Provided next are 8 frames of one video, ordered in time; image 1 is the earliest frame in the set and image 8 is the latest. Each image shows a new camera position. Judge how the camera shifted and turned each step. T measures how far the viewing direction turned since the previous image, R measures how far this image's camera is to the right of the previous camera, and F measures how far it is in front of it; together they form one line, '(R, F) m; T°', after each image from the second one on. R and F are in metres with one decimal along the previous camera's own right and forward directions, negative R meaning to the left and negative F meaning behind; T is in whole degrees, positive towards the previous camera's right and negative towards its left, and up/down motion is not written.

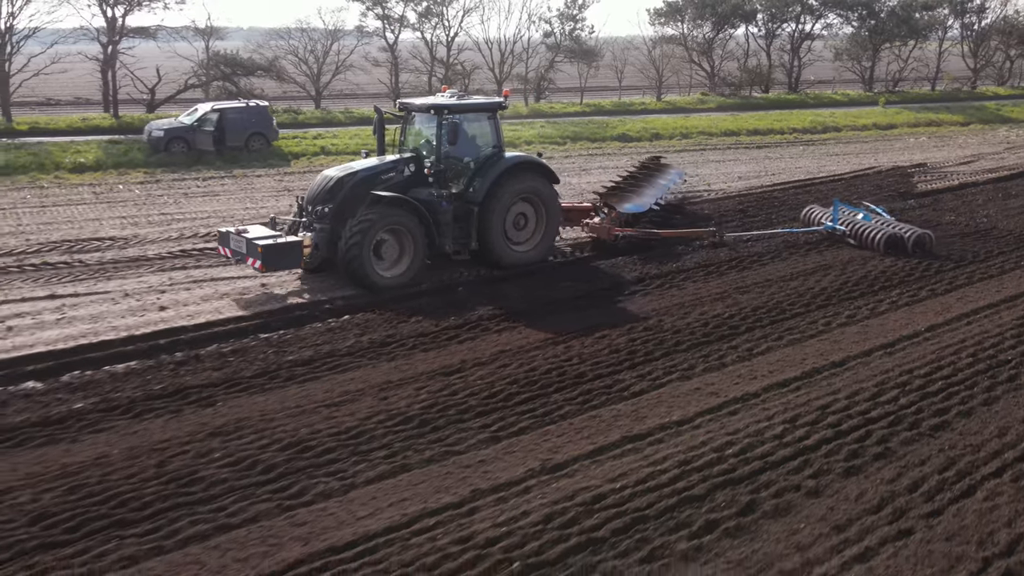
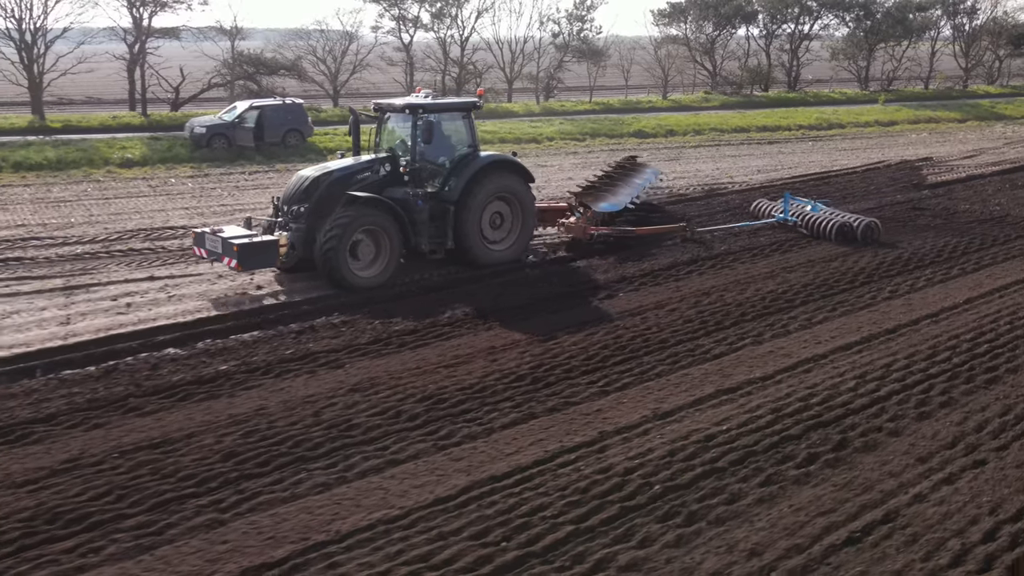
(-0.8, -0.8) m; +1°
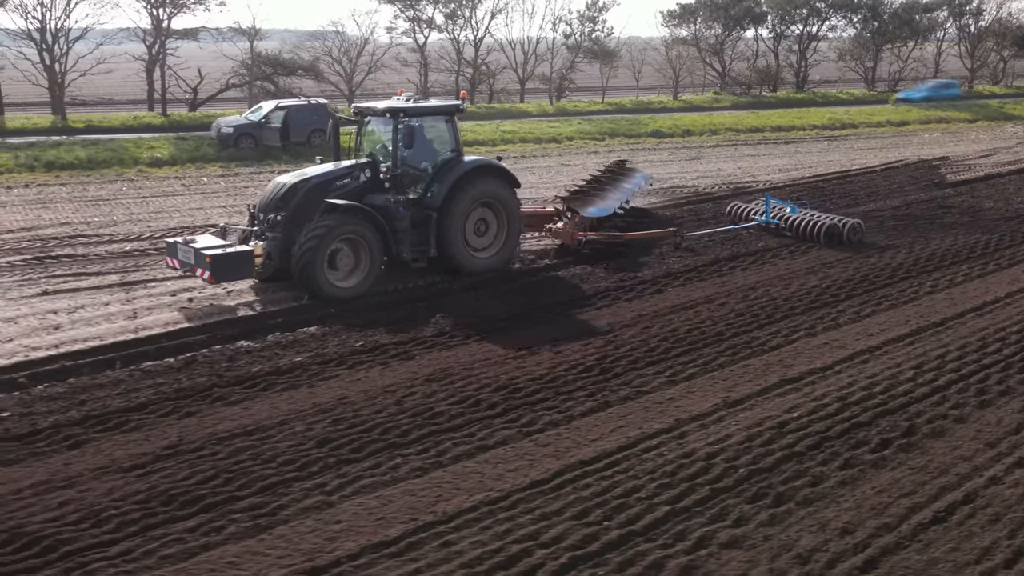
(-0.5, -0.2) m; 0°
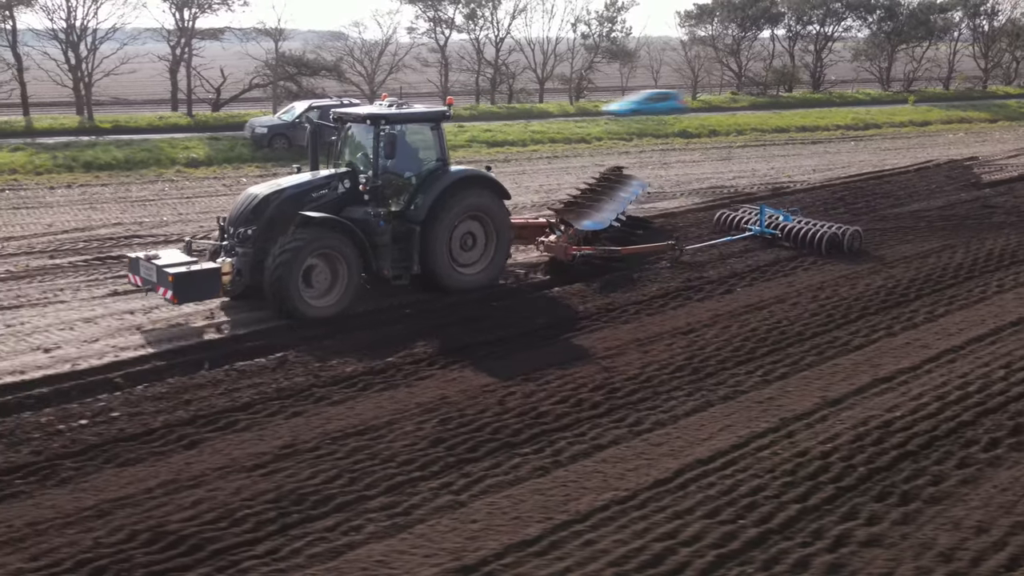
(-0.7, 0.0) m; 0°
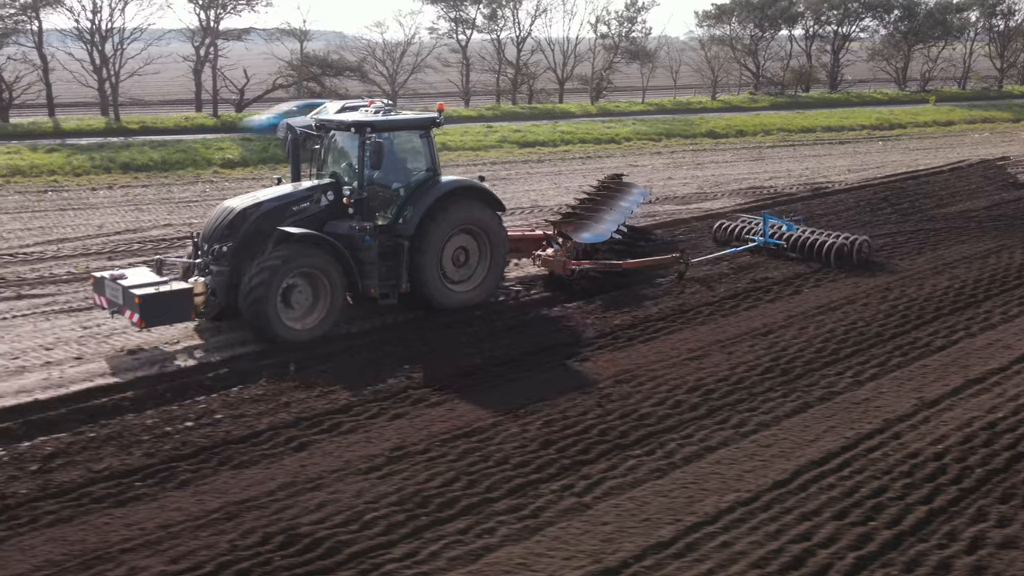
(-0.7, 0.0) m; 0°
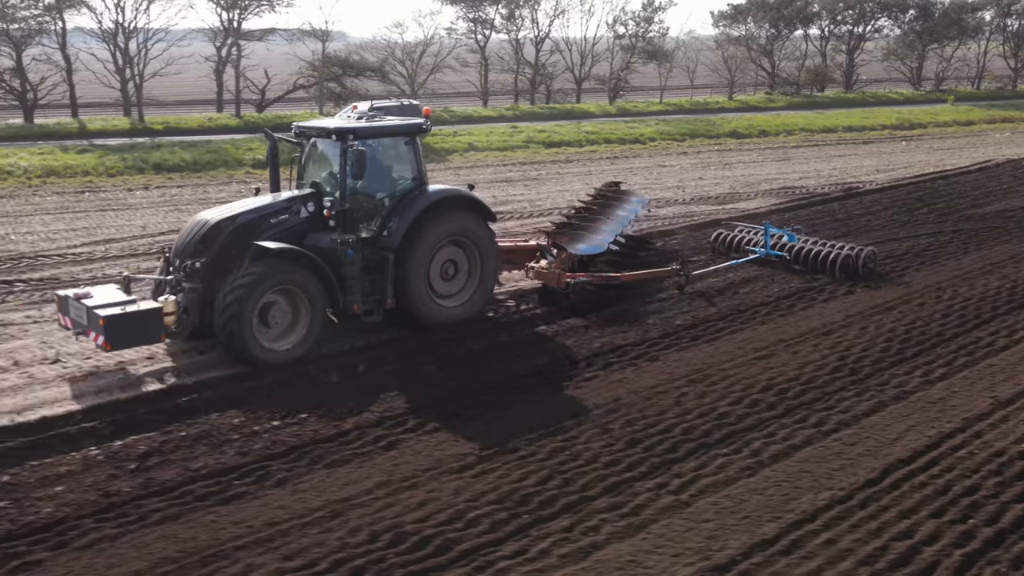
(-0.5, 0.0) m; 0°
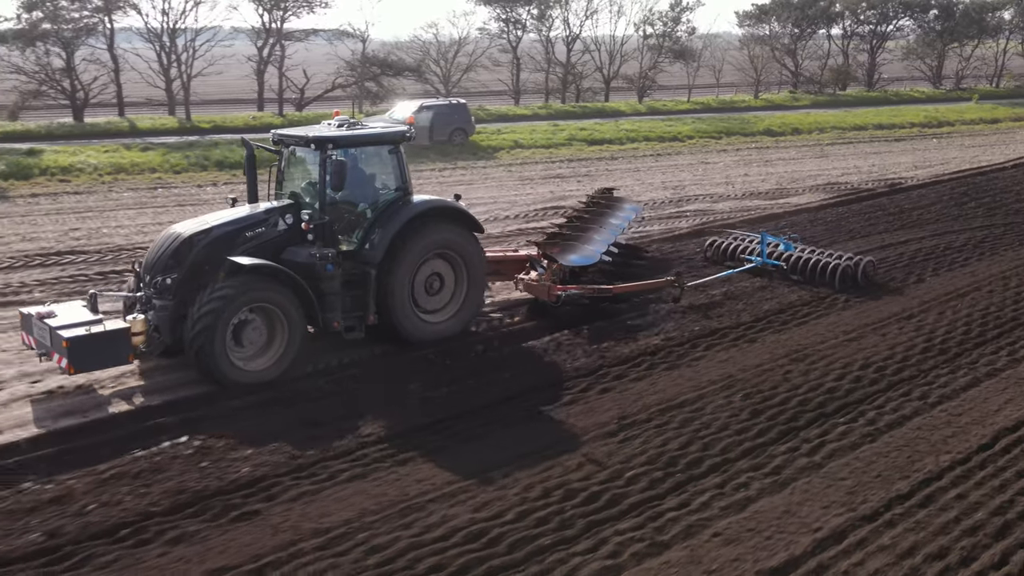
(-0.8, -0.5) m; 0°
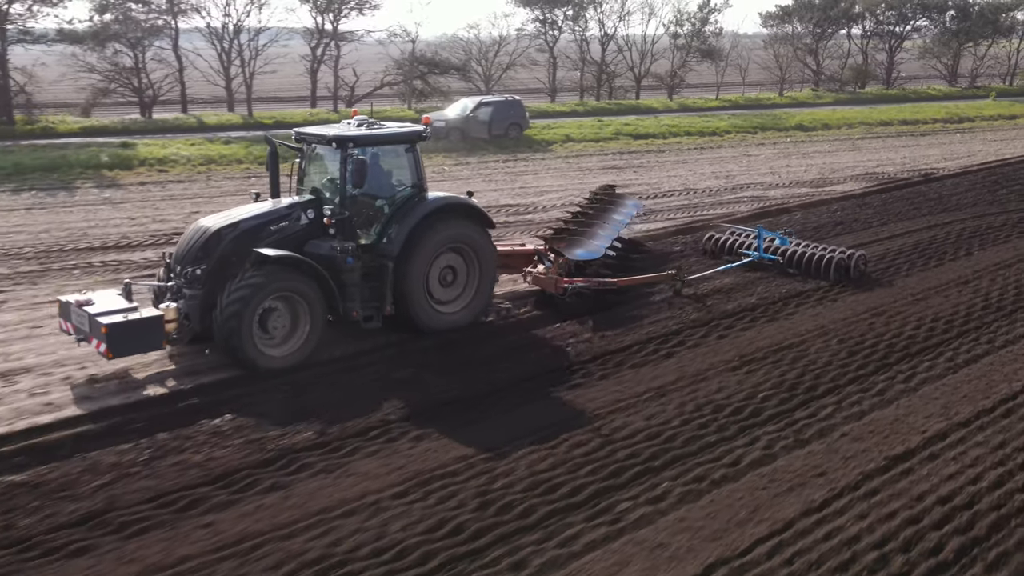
(-1.0, -1.3) m; 0°
